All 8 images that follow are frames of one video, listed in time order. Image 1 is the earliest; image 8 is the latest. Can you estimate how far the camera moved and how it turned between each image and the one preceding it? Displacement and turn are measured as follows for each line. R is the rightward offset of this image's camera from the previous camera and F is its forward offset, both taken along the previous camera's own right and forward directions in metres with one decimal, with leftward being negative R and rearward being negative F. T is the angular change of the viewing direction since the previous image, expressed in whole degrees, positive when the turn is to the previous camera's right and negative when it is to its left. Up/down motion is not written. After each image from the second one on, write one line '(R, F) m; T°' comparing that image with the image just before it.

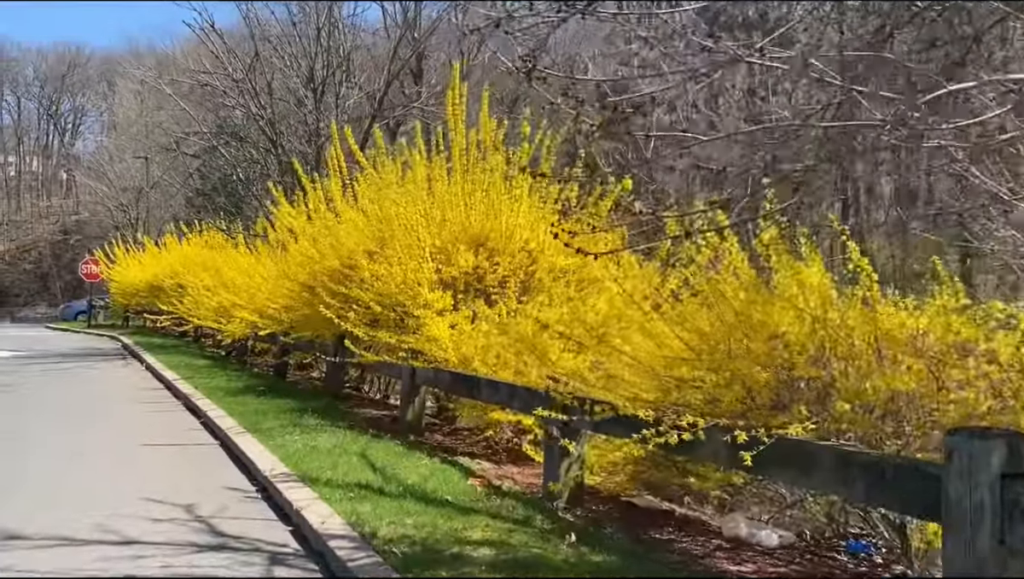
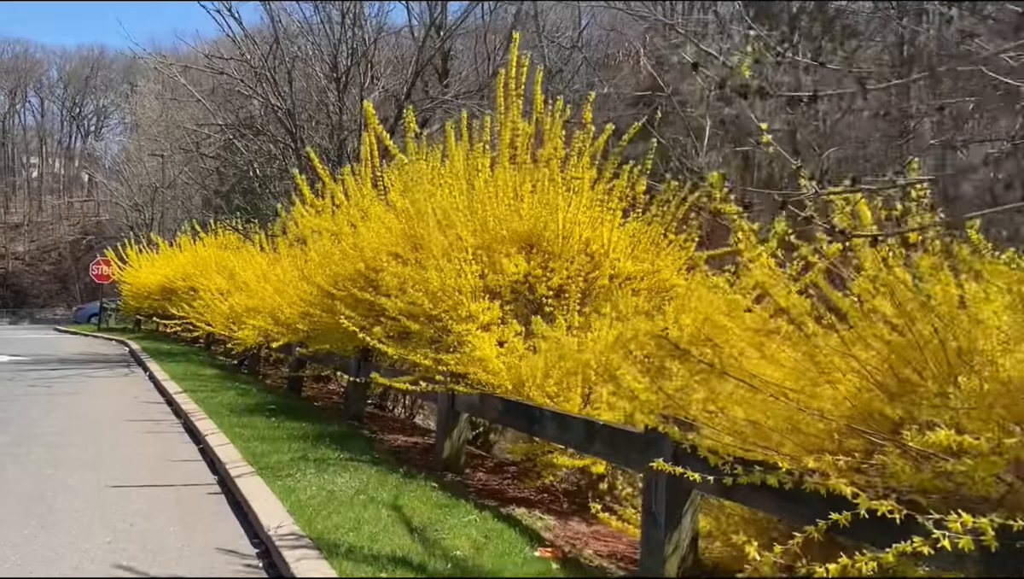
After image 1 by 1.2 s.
(-0.4, +1.8) m; -1°
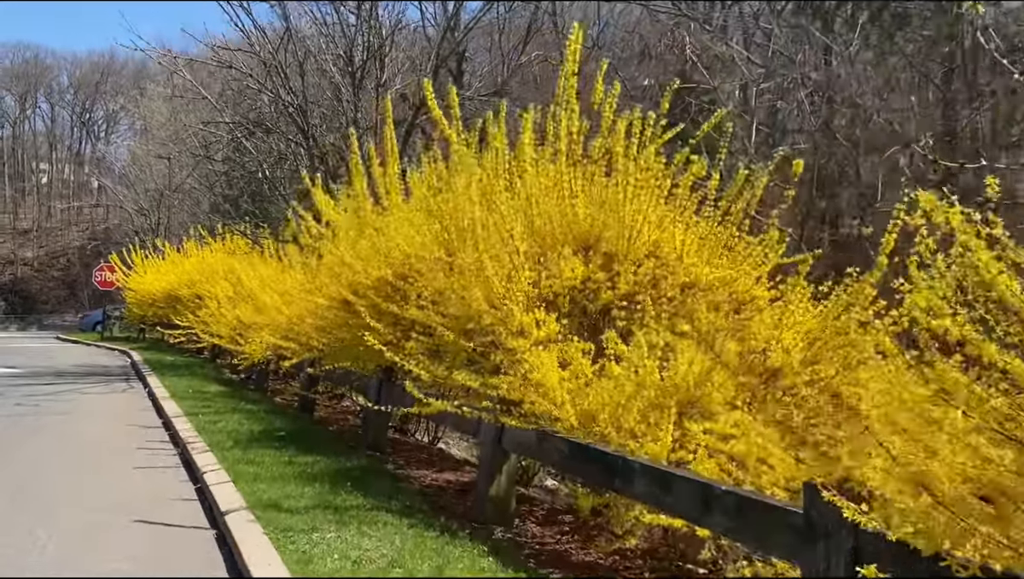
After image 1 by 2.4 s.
(-0.4, +1.5) m; -1°
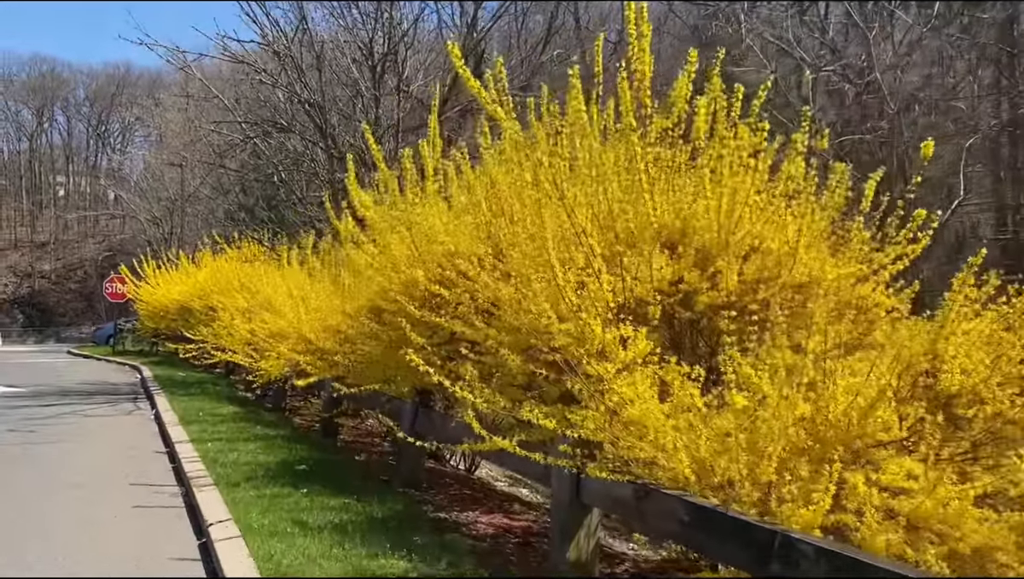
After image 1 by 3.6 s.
(-0.4, +1.5) m; -1°
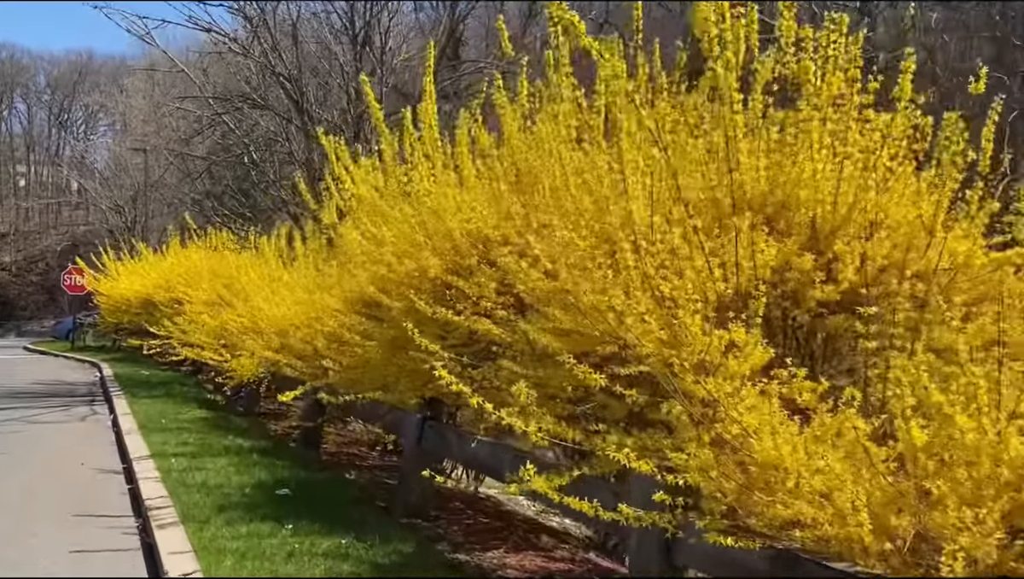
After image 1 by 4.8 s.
(-0.5, +1.5) m; +2°
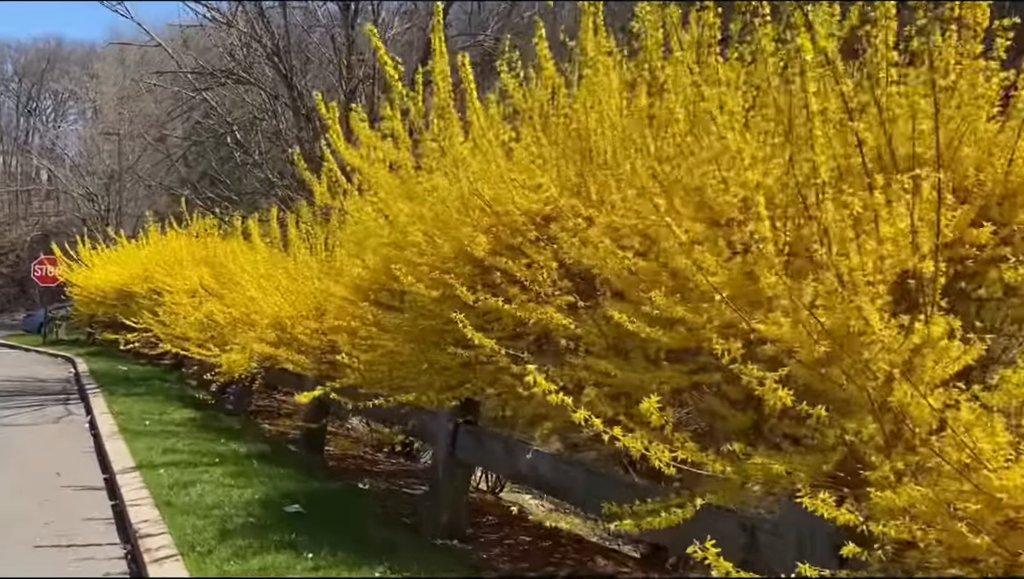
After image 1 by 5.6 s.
(-0.5, +1.0) m; +1°
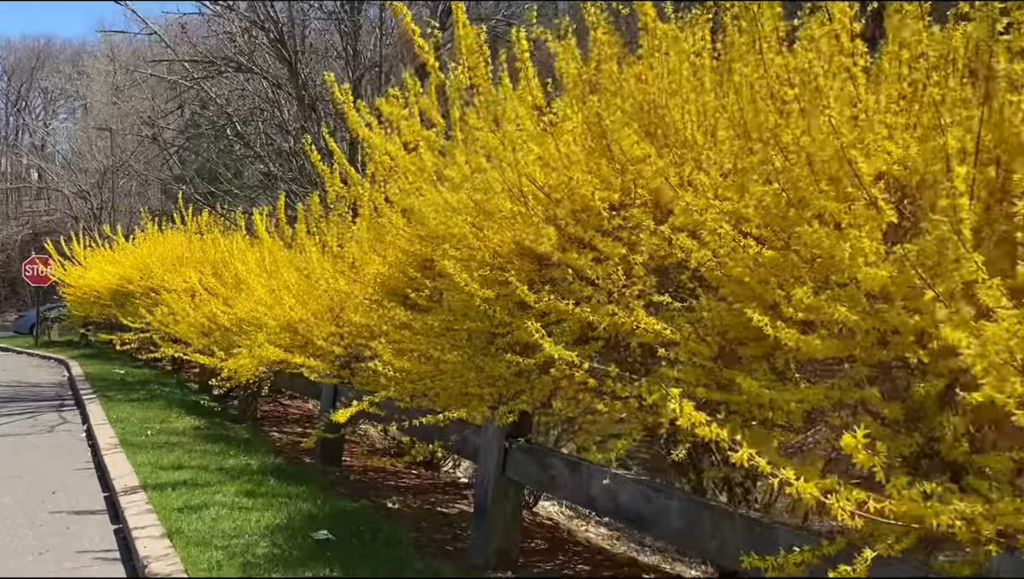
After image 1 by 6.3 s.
(-0.4, +0.8) m; 0°
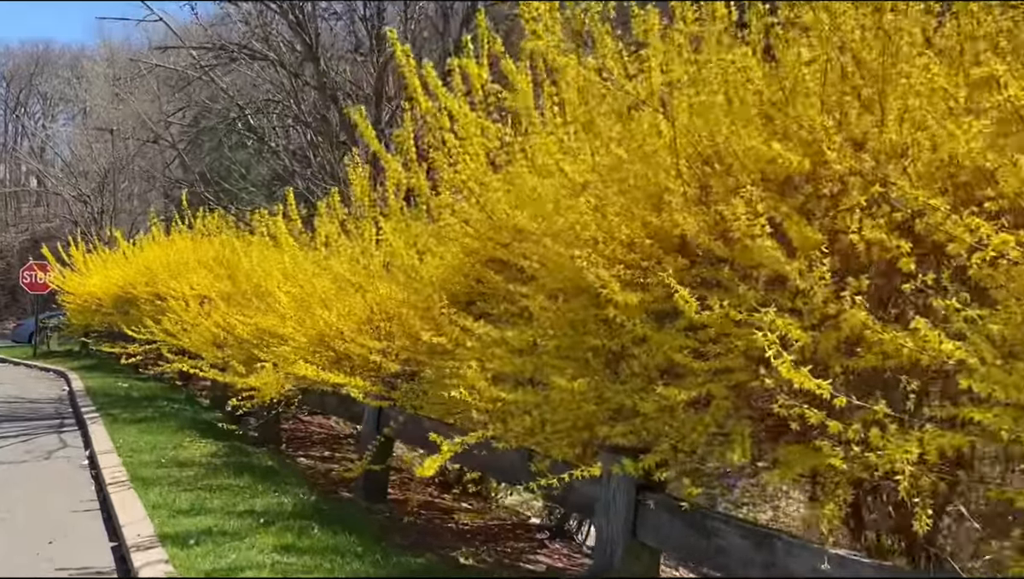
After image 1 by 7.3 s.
(-0.6, +1.3) m; 0°
